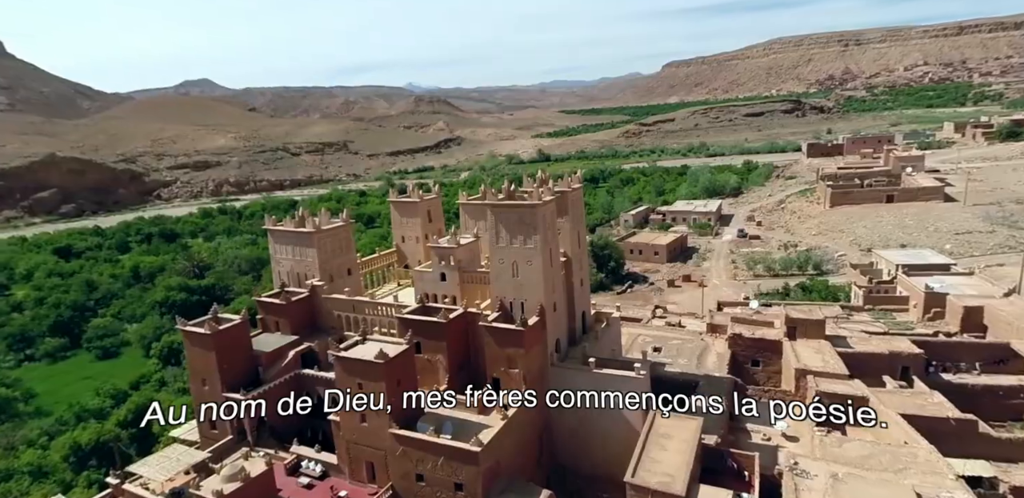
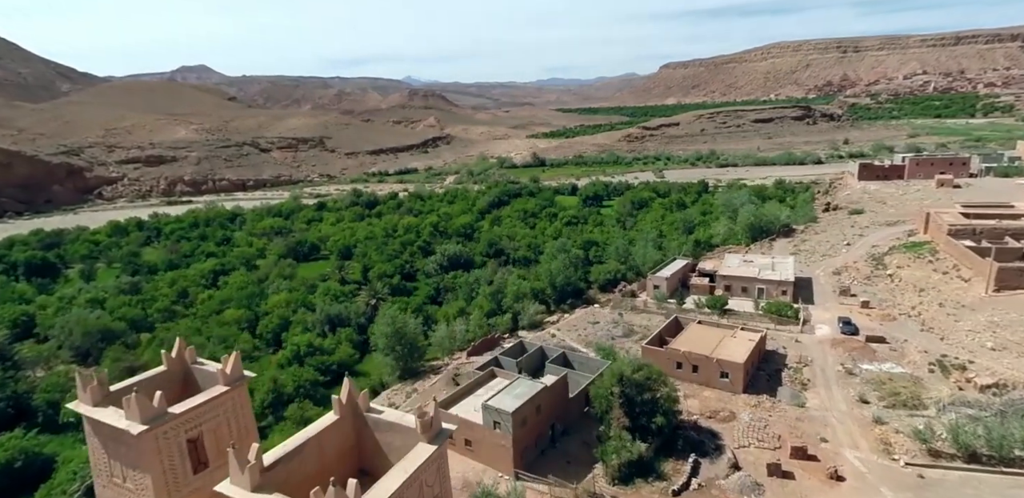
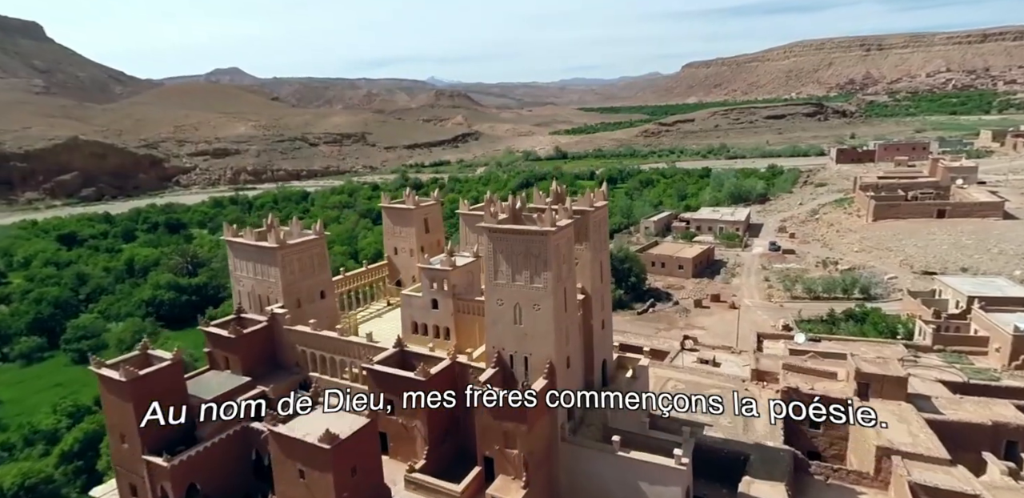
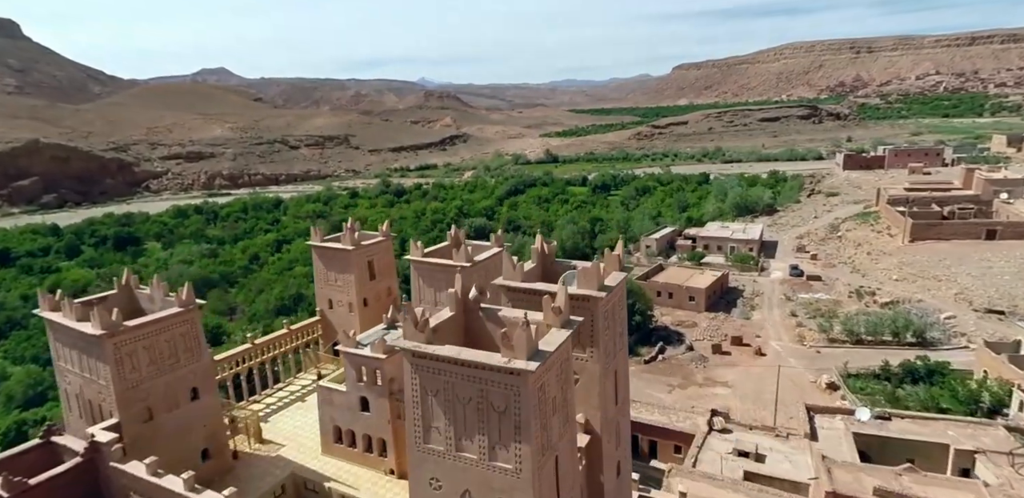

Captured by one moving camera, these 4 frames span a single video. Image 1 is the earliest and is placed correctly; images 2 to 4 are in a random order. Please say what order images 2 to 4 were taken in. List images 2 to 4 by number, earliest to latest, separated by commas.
3, 4, 2
